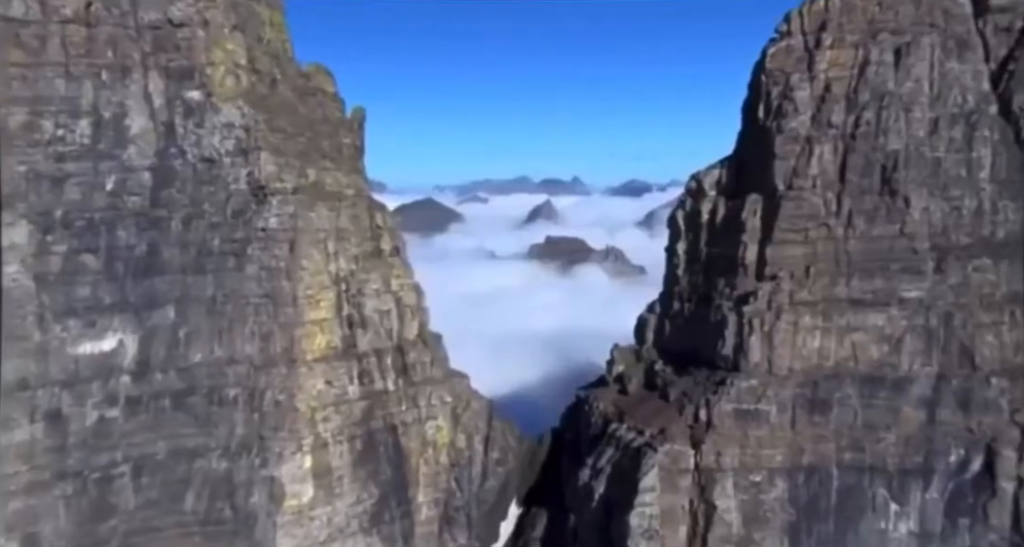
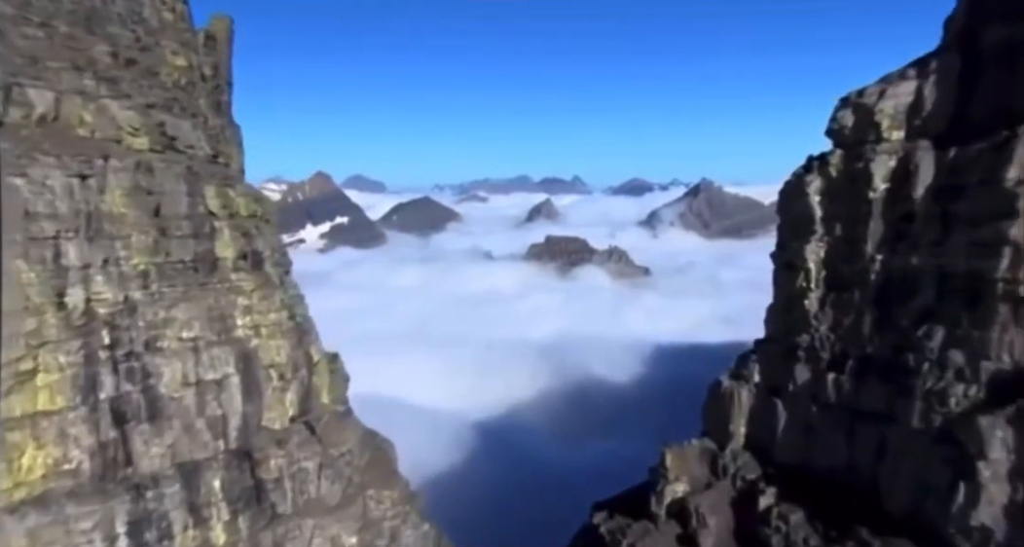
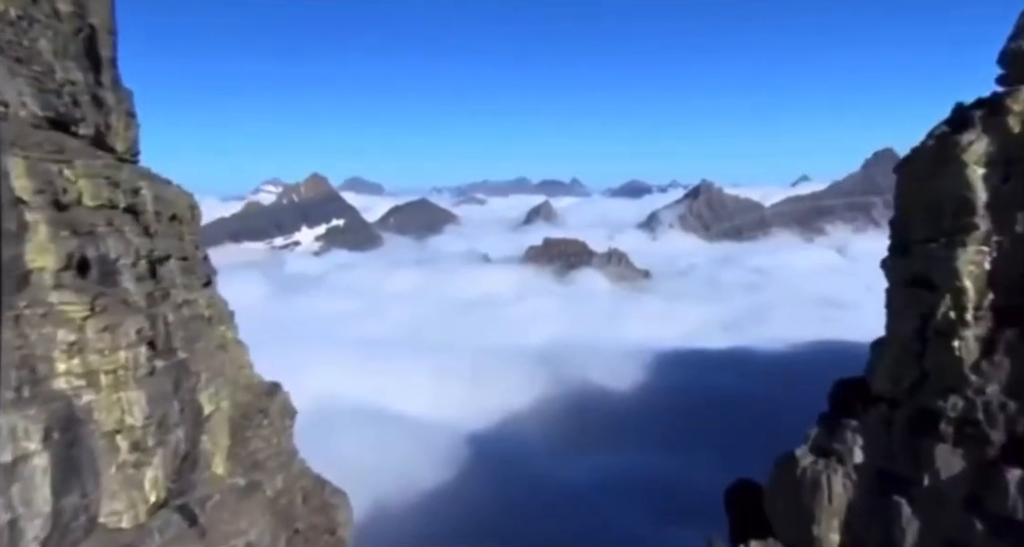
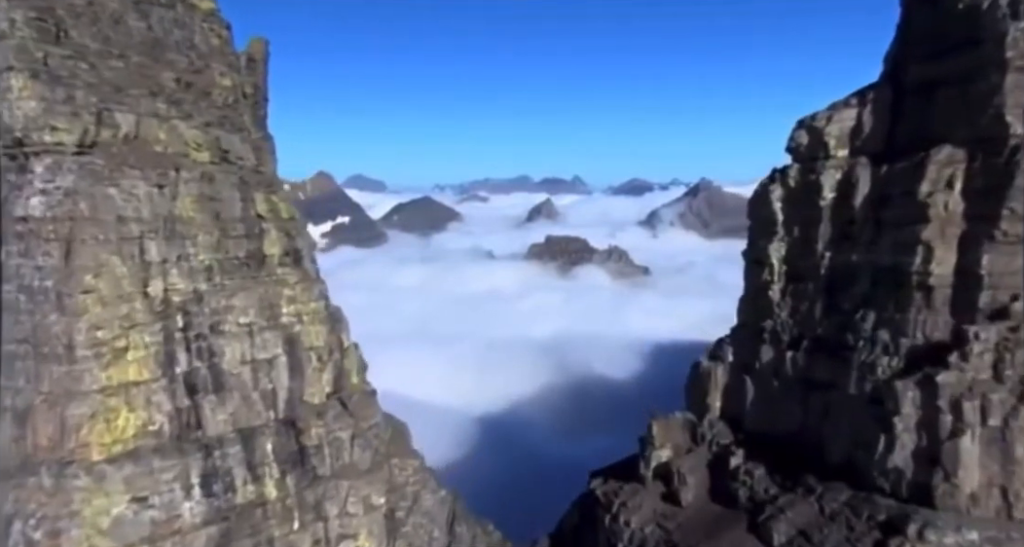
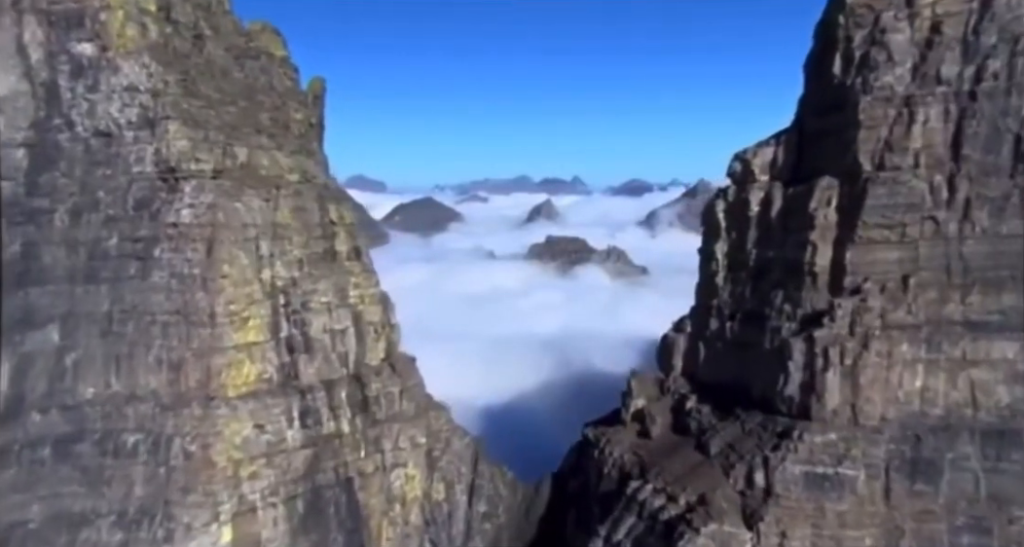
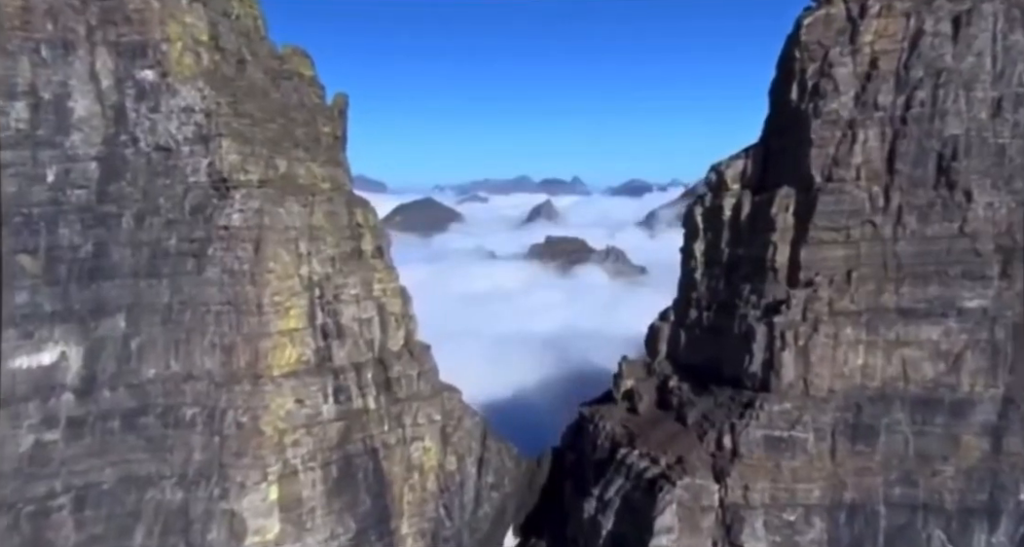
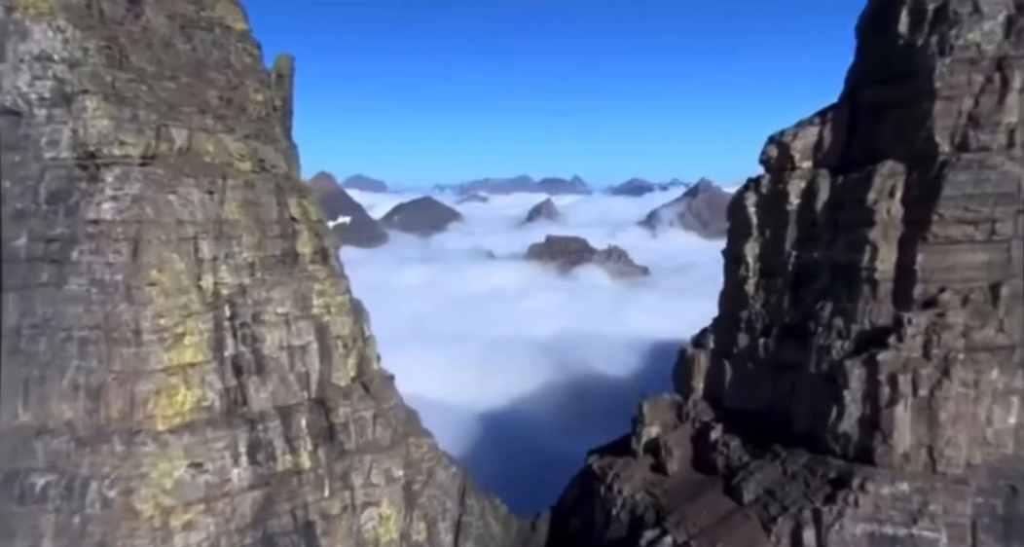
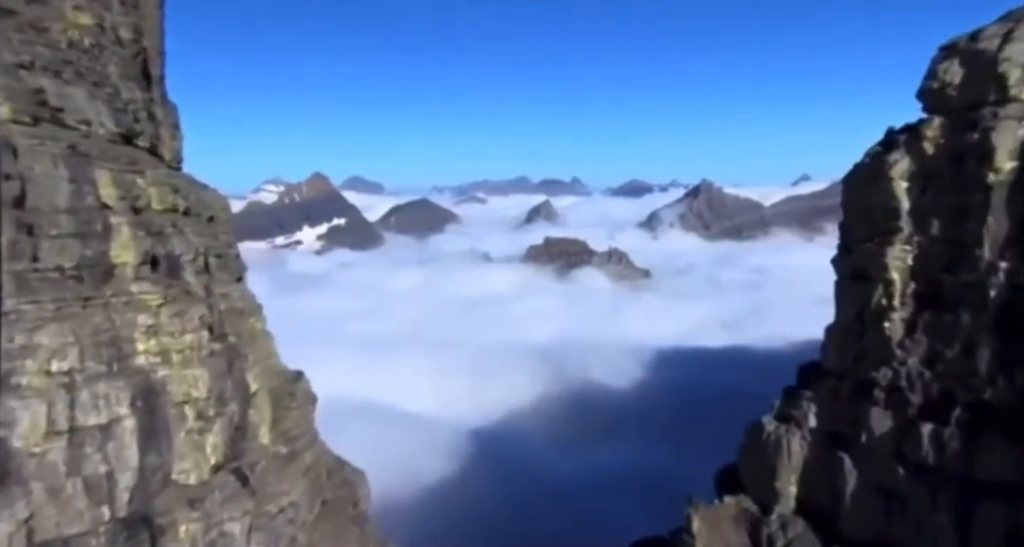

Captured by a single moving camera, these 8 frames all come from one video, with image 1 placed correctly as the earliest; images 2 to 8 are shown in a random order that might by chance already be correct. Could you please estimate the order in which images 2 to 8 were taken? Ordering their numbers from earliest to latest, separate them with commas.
6, 5, 7, 4, 2, 8, 3
